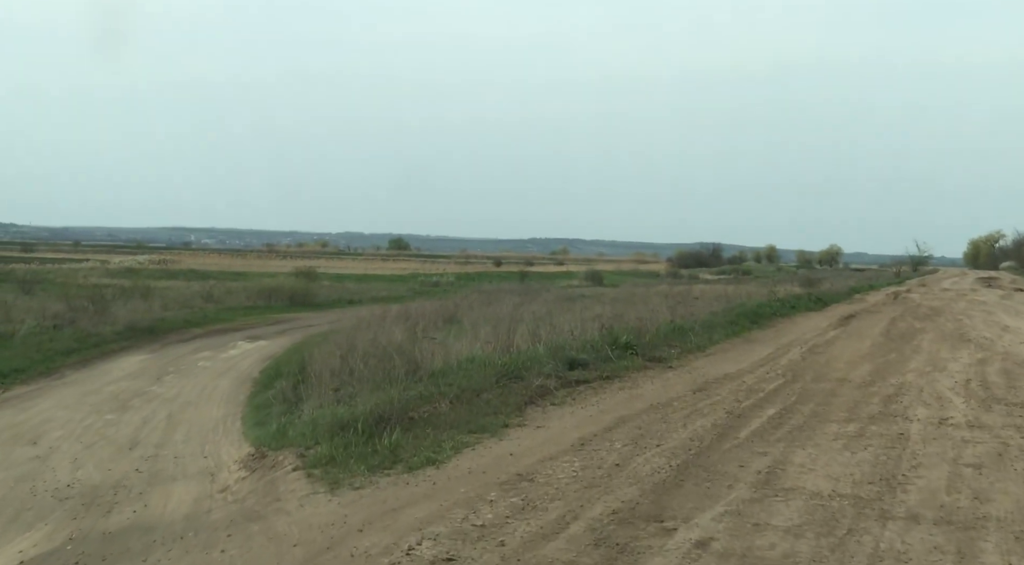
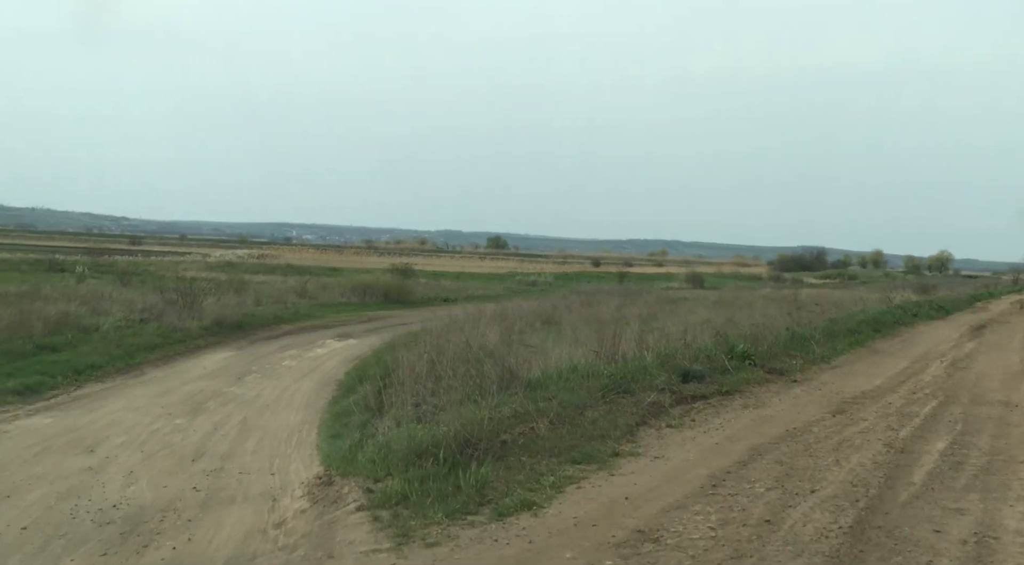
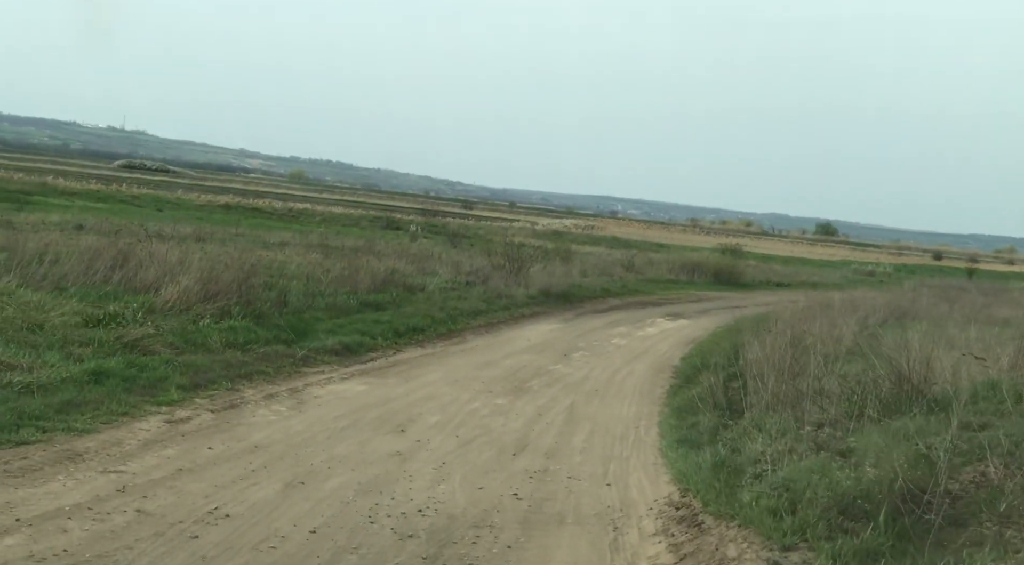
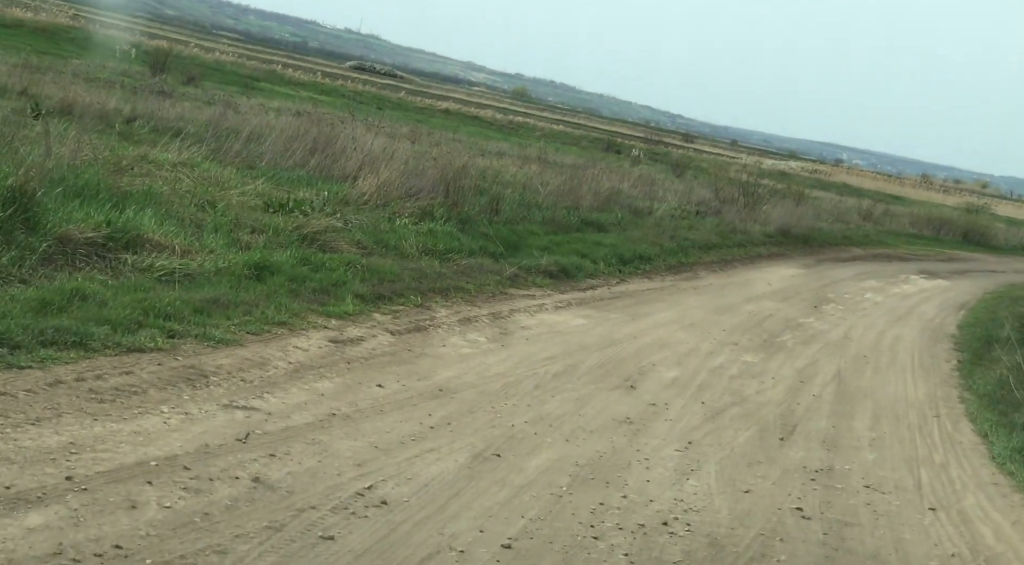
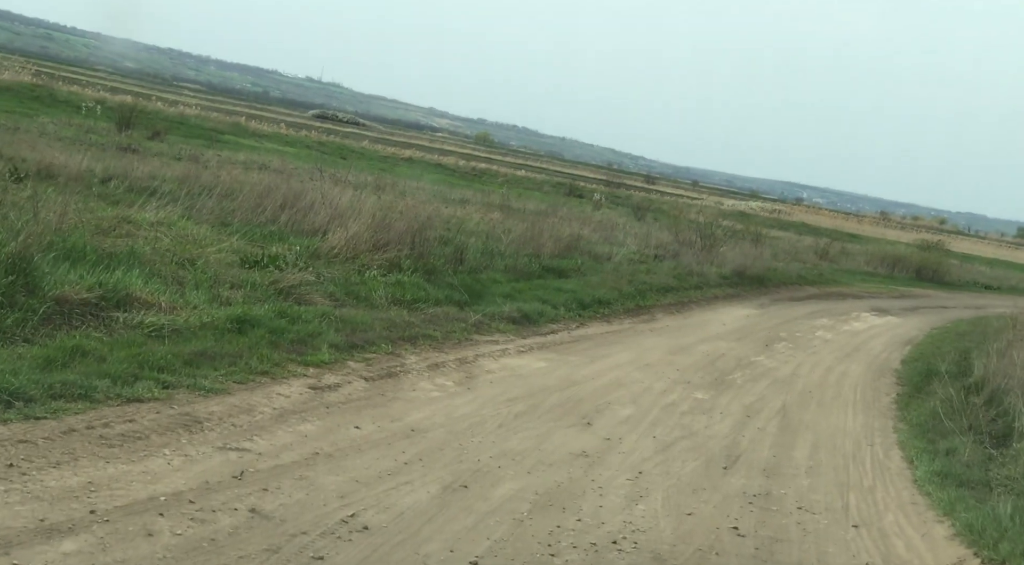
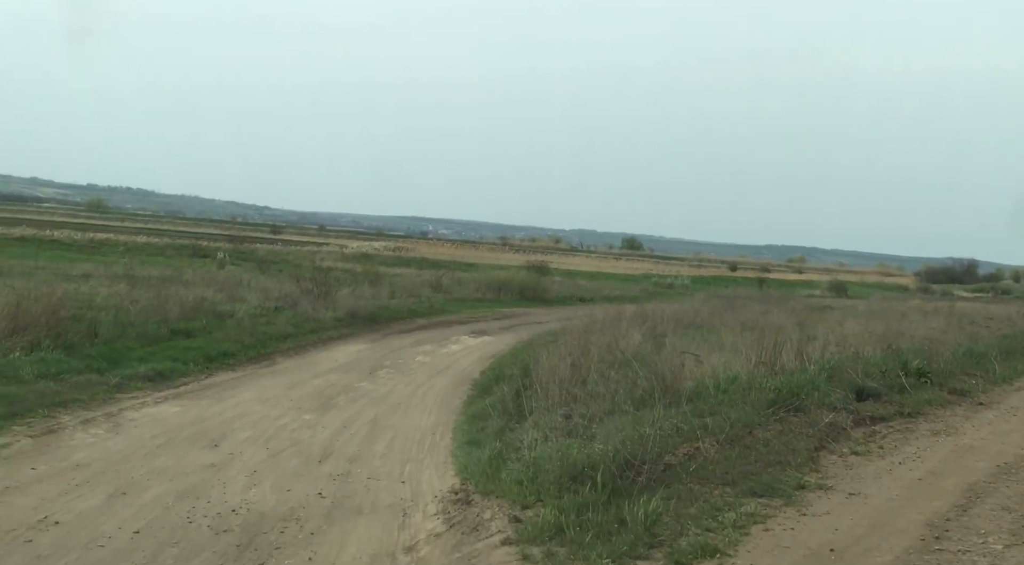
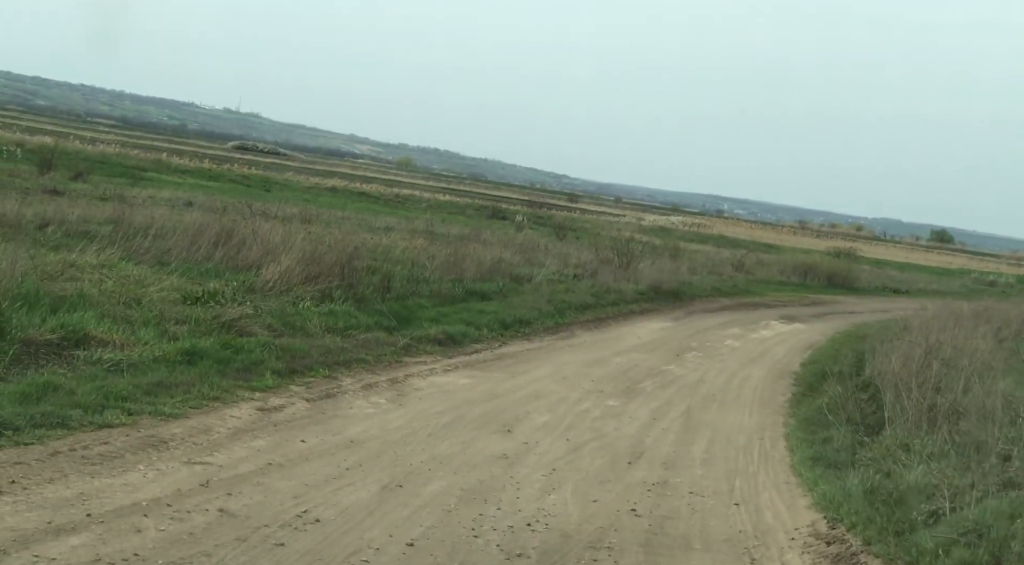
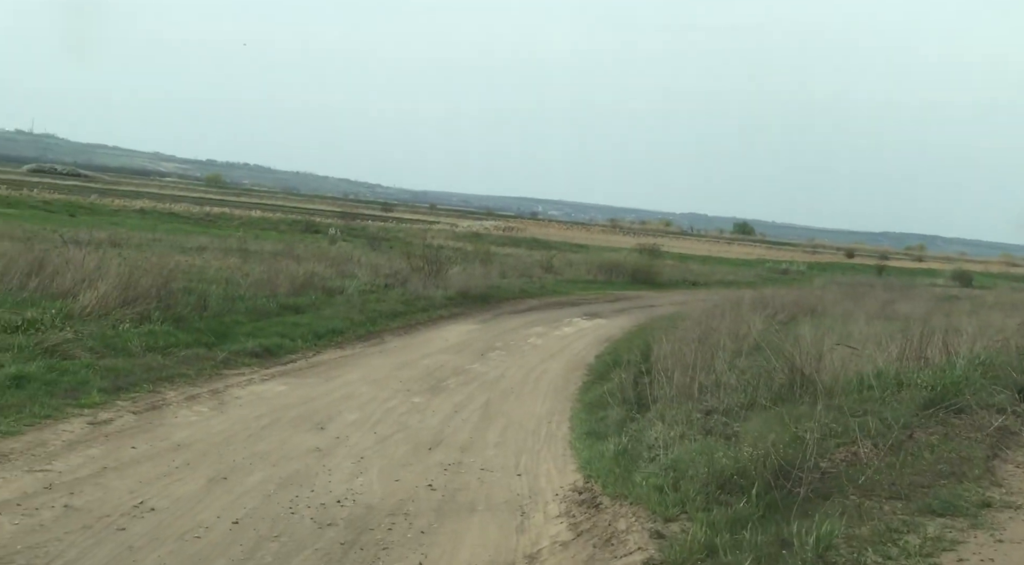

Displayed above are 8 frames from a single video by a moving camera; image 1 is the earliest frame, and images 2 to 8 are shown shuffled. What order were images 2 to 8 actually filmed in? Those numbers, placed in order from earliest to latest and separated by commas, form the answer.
2, 6, 8, 3, 7, 5, 4
